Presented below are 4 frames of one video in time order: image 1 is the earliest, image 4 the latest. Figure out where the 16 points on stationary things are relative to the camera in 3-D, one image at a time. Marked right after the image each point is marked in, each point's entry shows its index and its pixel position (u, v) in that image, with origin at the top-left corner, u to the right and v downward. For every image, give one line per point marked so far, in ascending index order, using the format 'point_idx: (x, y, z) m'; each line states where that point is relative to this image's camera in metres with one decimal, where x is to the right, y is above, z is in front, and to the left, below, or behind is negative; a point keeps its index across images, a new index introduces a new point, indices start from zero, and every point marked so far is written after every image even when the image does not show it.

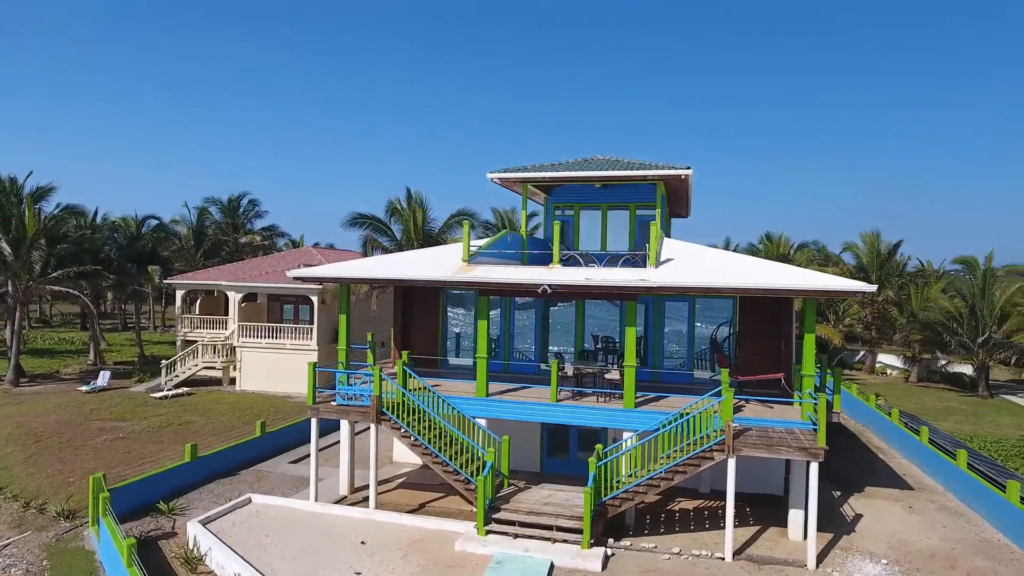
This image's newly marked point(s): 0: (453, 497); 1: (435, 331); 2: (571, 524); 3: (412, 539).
0: (-1.3, -4.7, +13.7) m
1: (-2.0, -1.1, +16.5) m
2: (+1.1, -4.2, +11.0) m
3: (-1.8, -4.6, +11.2) m
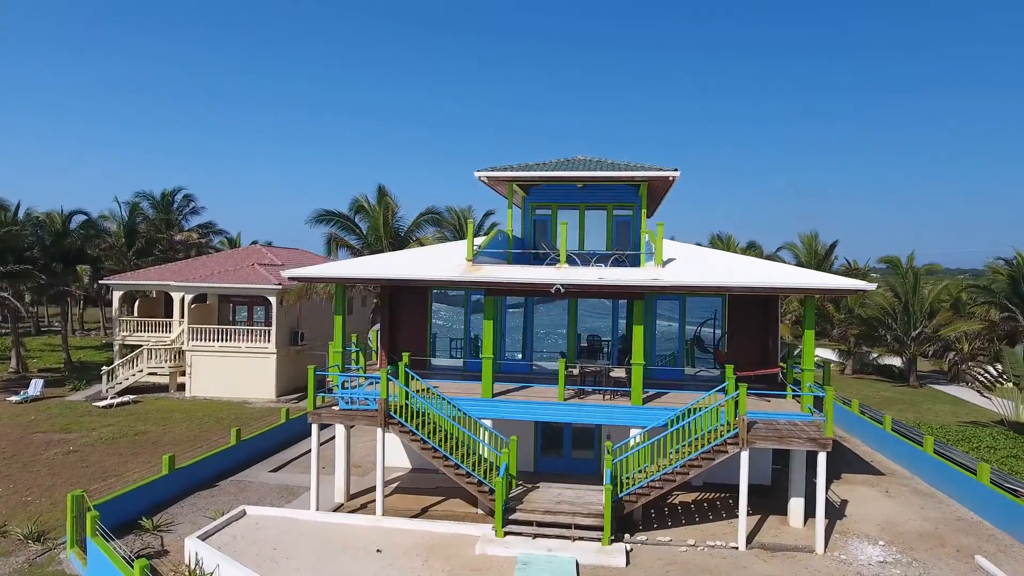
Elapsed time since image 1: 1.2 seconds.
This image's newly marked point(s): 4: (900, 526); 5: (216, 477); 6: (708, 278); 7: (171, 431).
0: (-1.3, -4.7, +13.5) m
1: (-2.3, -1.1, +16.2) m
2: (+1.4, -4.2, +11.1) m
3: (-1.5, -4.6, +10.9) m
4: (+7.6, -4.7, +12.0) m
5: (-7.2, -4.6, +14.9) m
6: (+3.9, +0.2, +12.0) m
7: (-11.0, -4.6, +19.7) m
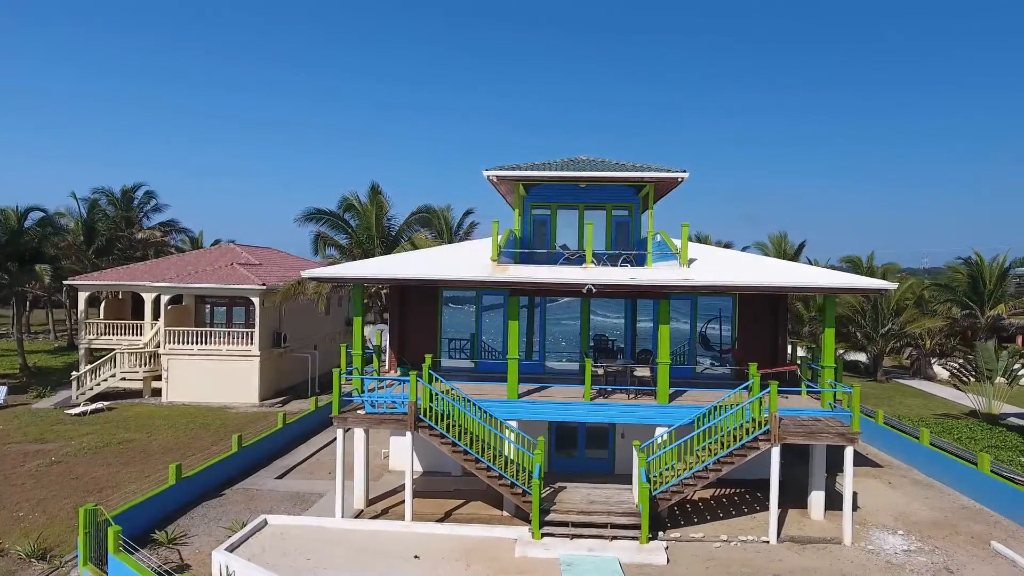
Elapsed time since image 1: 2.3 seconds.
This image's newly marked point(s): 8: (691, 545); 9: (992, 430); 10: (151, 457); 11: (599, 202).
0: (-0.8, -4.7, +13.3) m
1: (-2.0, -1.1, +15.9) m
2: (+2.1, -4.2, +11.1) m
3: (-0.8, -4.6, +10.8) m
4: (+8.2, -4.6, +12.5) m
5: (-6.8, -4.6, +14.3) m
6: (+4.5, +0.2, +12.2) m
7: (-10.9, -4.6, +18.8) m
8: (+3.2, -4.6, +11.0) m
9: (+15.4, -4.6, +19.7) m
10: (-9.9, -4.6, +16.8) m
11: (+2.8, +2.8, +19.7) m
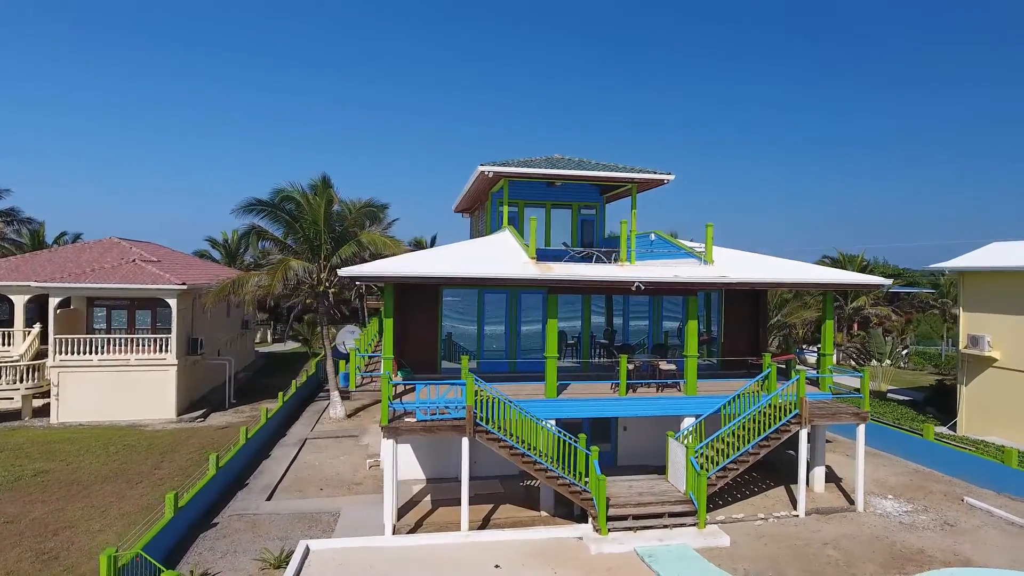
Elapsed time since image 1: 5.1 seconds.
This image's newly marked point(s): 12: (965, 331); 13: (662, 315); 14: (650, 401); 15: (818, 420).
0: (-0.1, -4.6, +13.0) m
1: (-2.0, -1.1, +15.2) m
2: (+3.2, -4.2, +11.6) m
3: (+0.5, -4.5, +10.5) m
4: (+8.8, -4.5, +14.3) m
5: (-6.2, -4.6, +12.5) m
6: (+5.3, +0.3, +13.2) m
7: (-11.3, -4.6, +16.0) m
8: (+4.3, -4.5, +11.7) m
9: (+14.1, -4.4, +23.1) m
10: (-9.8, -4.7, +14.2) m
11: (+1.8, +2.8, +20.0) m
12: (+13.7, -1.3, +18.5) m
13: (+4.0, -0.7, +16.2) m
14: (+2.8, -2.4, +13.0) m
15: (+6.2, -2.7, +12.5) m
